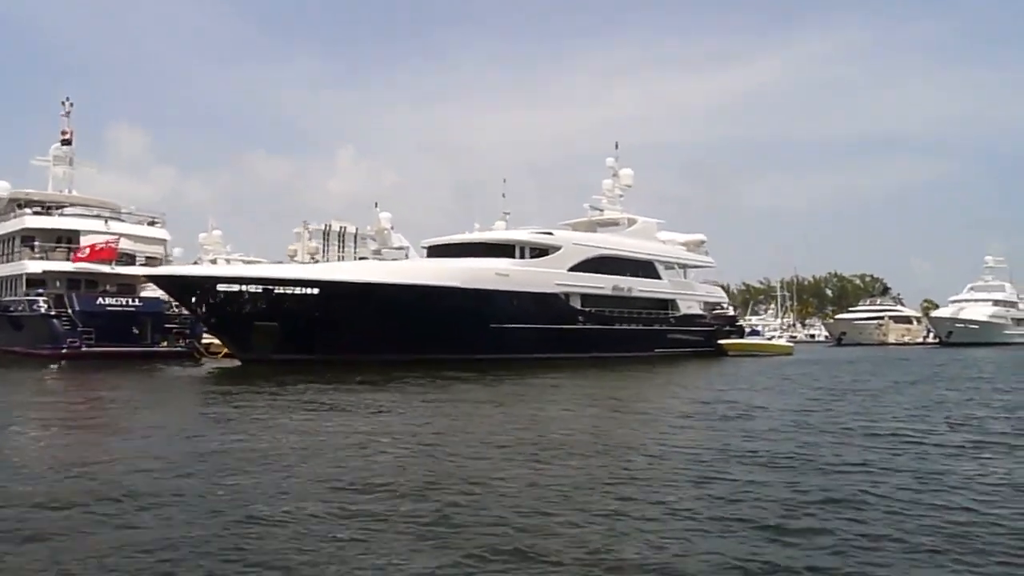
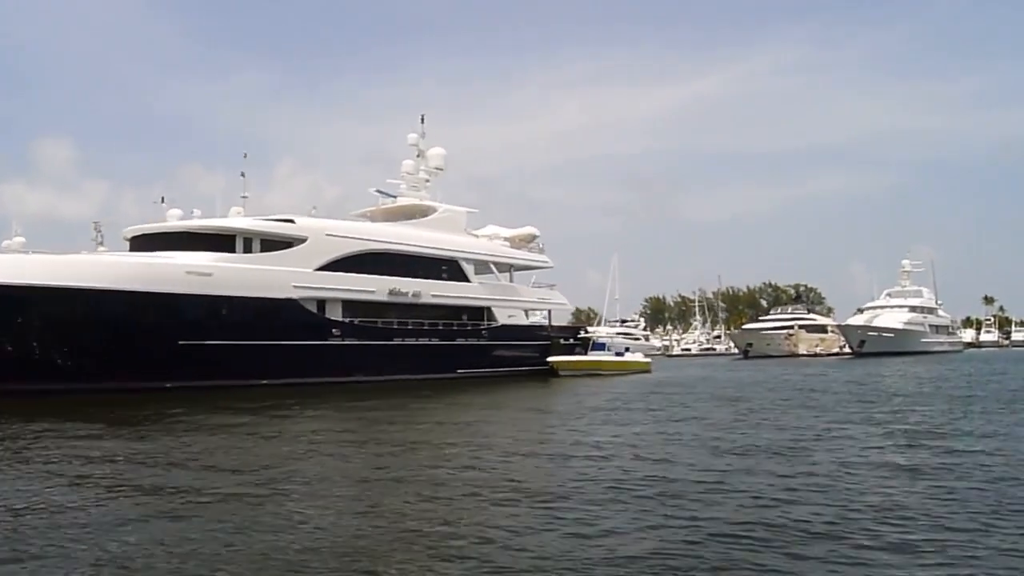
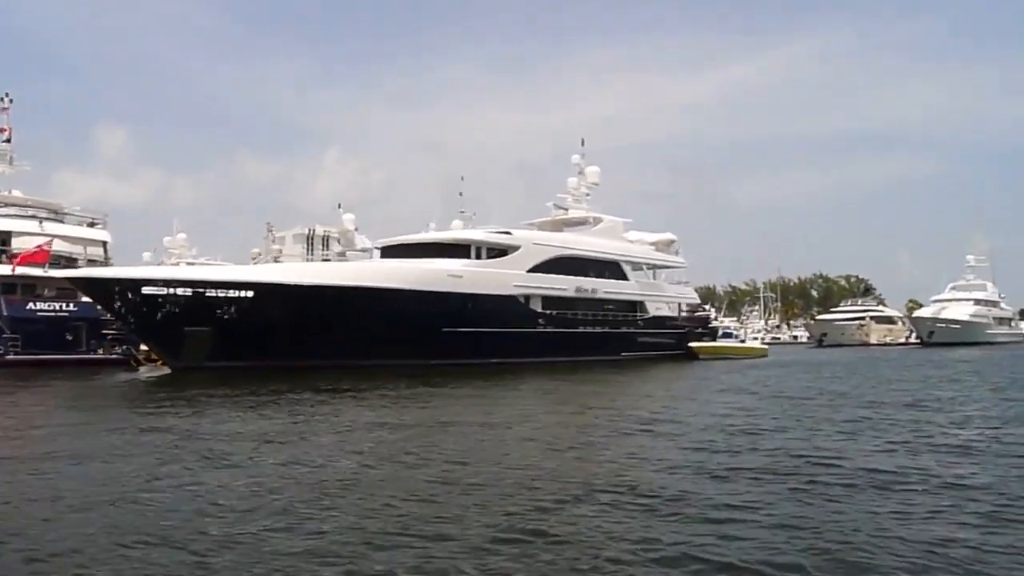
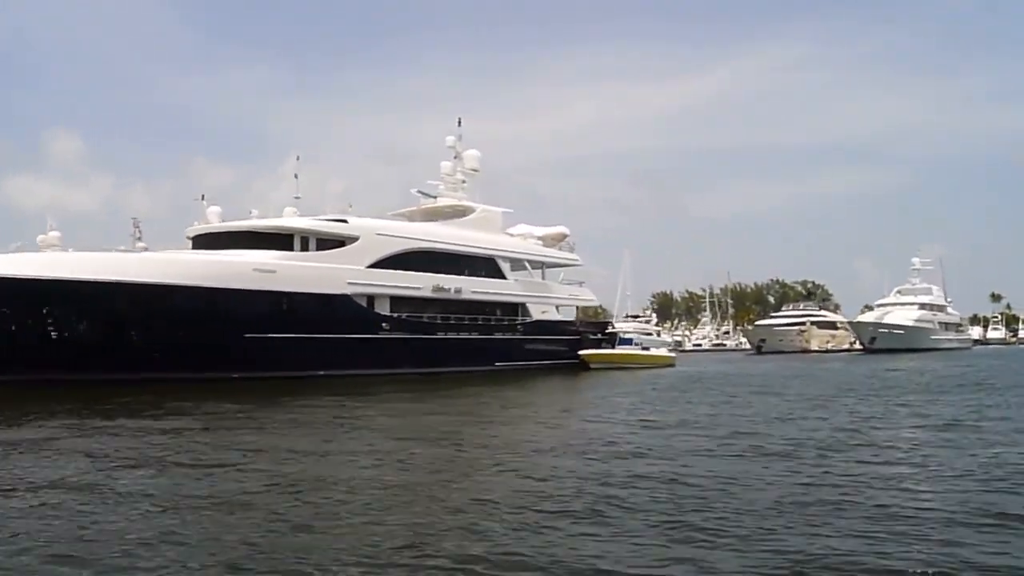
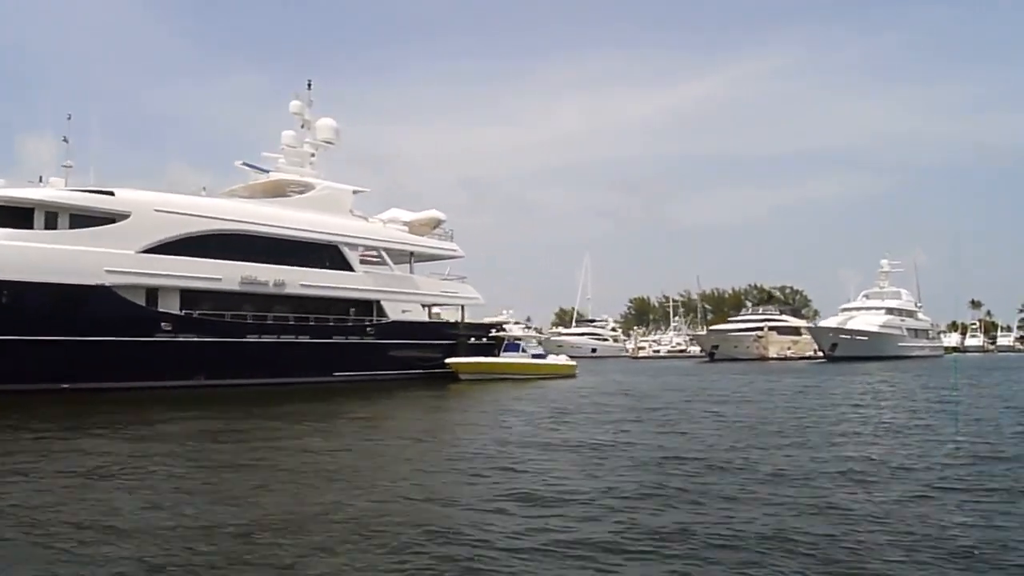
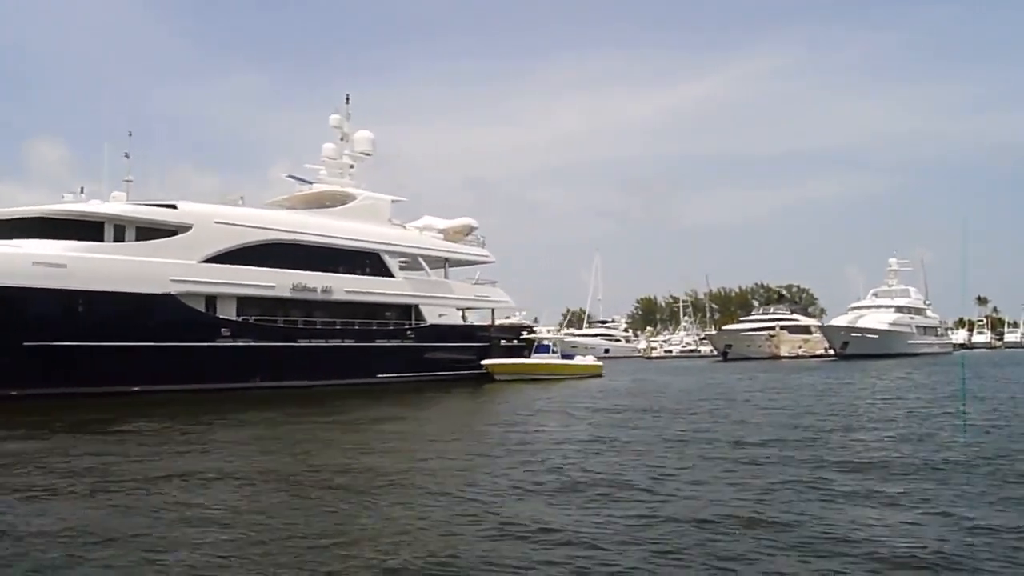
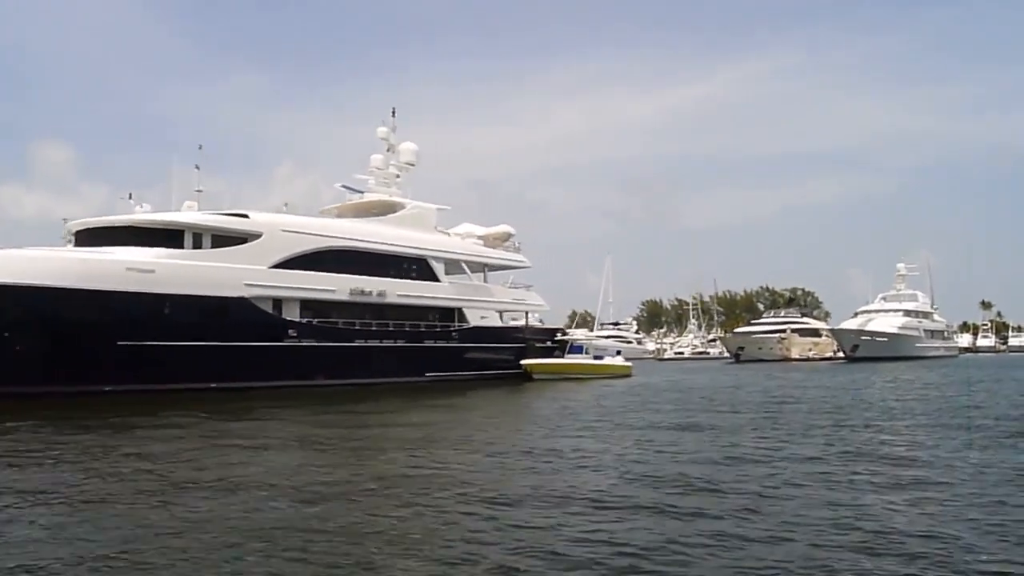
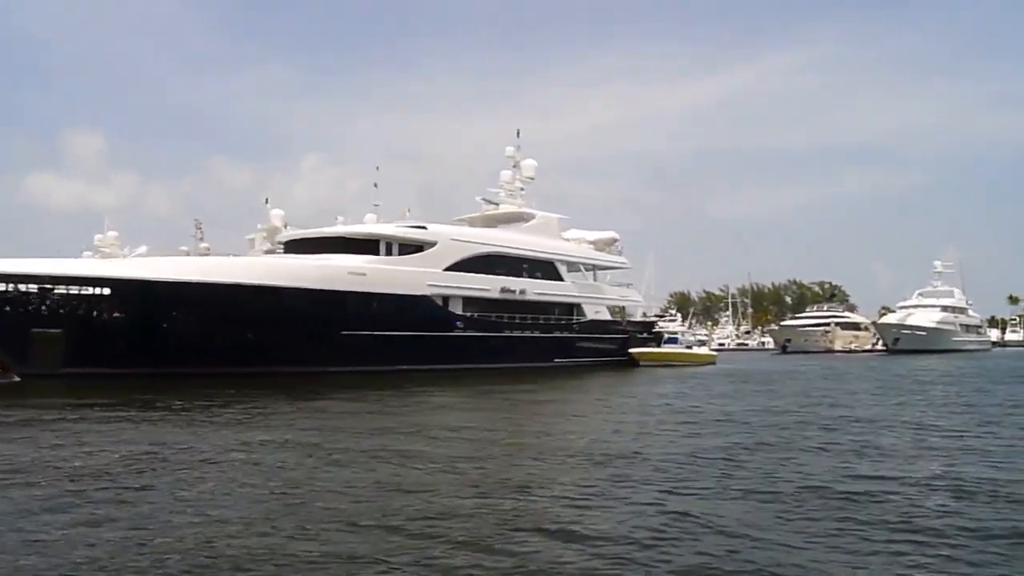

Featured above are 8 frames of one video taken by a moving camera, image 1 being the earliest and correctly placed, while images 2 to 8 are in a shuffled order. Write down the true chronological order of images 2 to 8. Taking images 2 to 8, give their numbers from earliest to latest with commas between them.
3, 8, 4, 2, 7, 6, 5
